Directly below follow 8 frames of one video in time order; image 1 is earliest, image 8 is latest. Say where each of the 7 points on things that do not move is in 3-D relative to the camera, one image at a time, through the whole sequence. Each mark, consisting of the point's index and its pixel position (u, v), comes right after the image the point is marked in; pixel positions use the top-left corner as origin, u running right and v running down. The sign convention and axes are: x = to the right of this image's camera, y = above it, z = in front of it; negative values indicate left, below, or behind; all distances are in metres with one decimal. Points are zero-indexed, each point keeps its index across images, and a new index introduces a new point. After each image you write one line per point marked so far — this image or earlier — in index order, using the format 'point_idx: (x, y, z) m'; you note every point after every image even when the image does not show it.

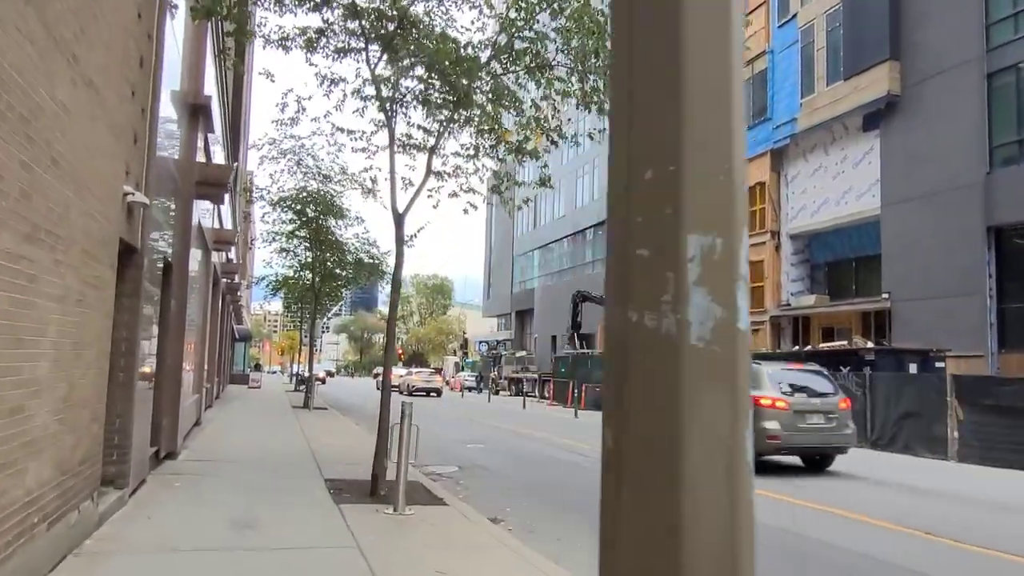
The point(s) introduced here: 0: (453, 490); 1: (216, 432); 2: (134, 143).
0: (-0.8, -2.7, +9.5) m
1: (-6.1, -3.0, +14.8) m
2: (-3.3, +1.3, +6.2) m
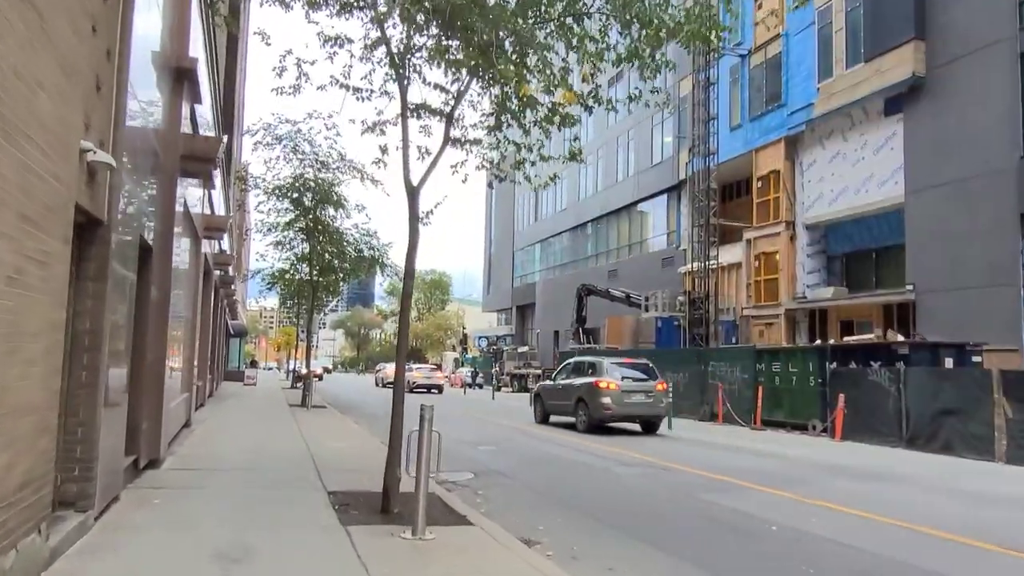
0: (-0.5, -2.5, +8.4) m
1: (-5.8, -2.8, +13.7) m
2: (-2.9, +1.4, +5.1) m
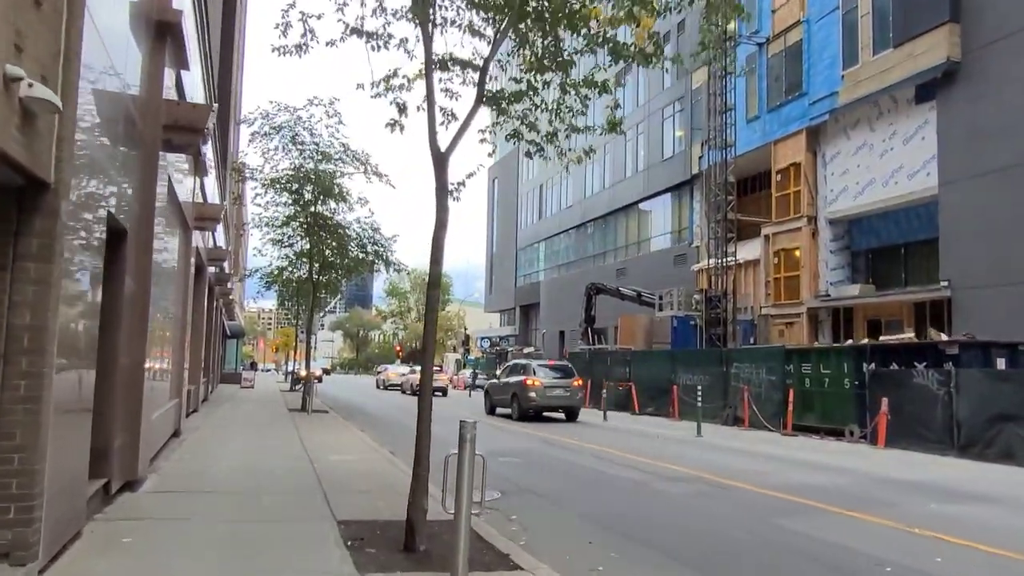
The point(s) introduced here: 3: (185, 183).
0: (-0.1, -2.4, +7.2) m
1: (-5.4, -2.7, +12.4) m
2: (-2.5, +1.5, +3.9) m
3: (-5.9, +1.9, +12.9) m
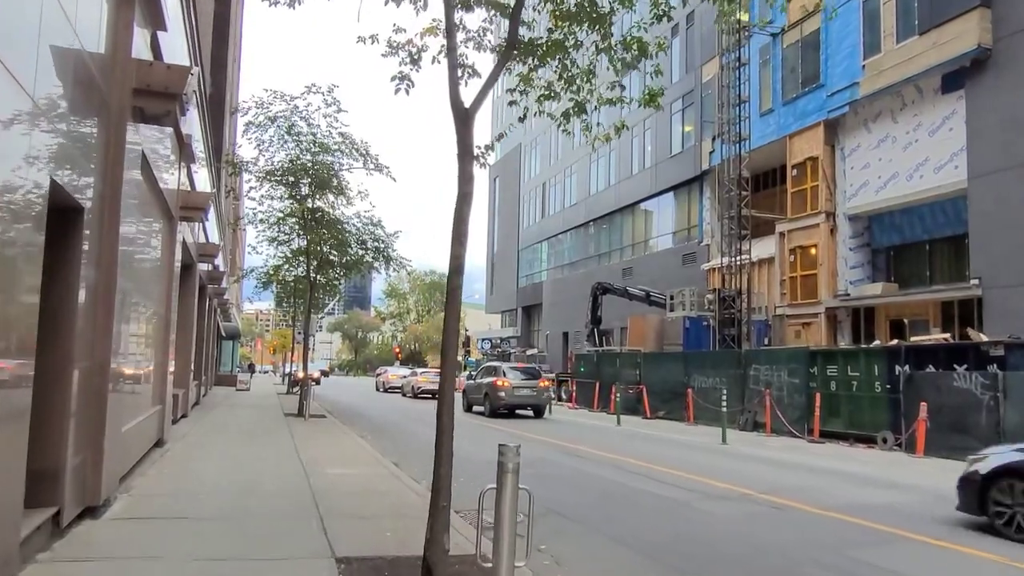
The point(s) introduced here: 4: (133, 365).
0: (+0.2, -2.3, +6.1) m
1: (-5.2, -2.6, +11.3) m
2: (-2.3, +1.6, +2.7) m
3: (-5.6, +1.9, +11.8) m
4: (-5.0, -1.0, +9.6) m
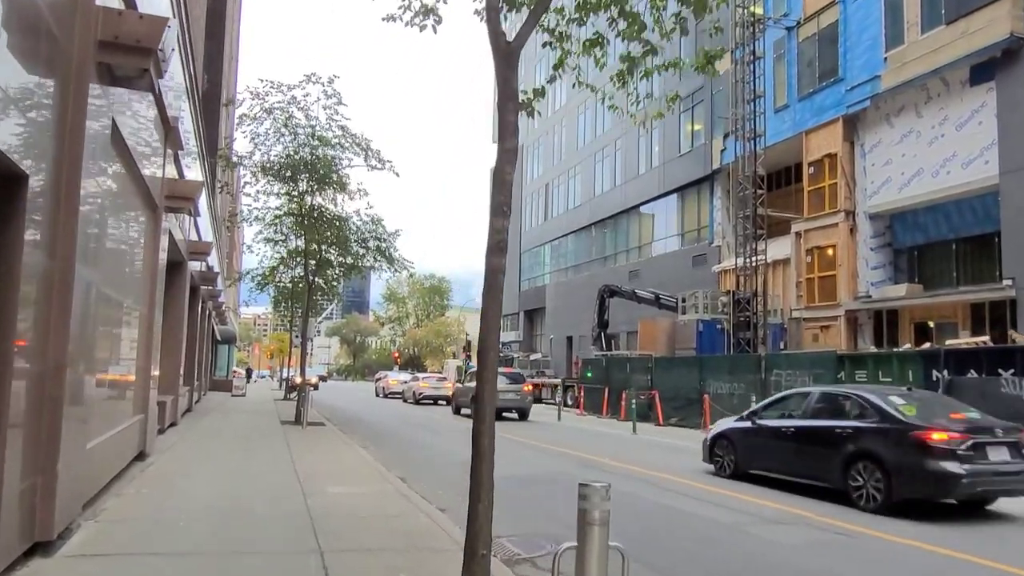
0: (+0.5, -2.2, +5.0) m
1: (-4.9, -2.6, +10.2) m
2: (-2.0, +1.7, +1.7) m
3: (-5.3, +2.0, +10.8) m
4: (-4.8, -1.0, +8.5) m
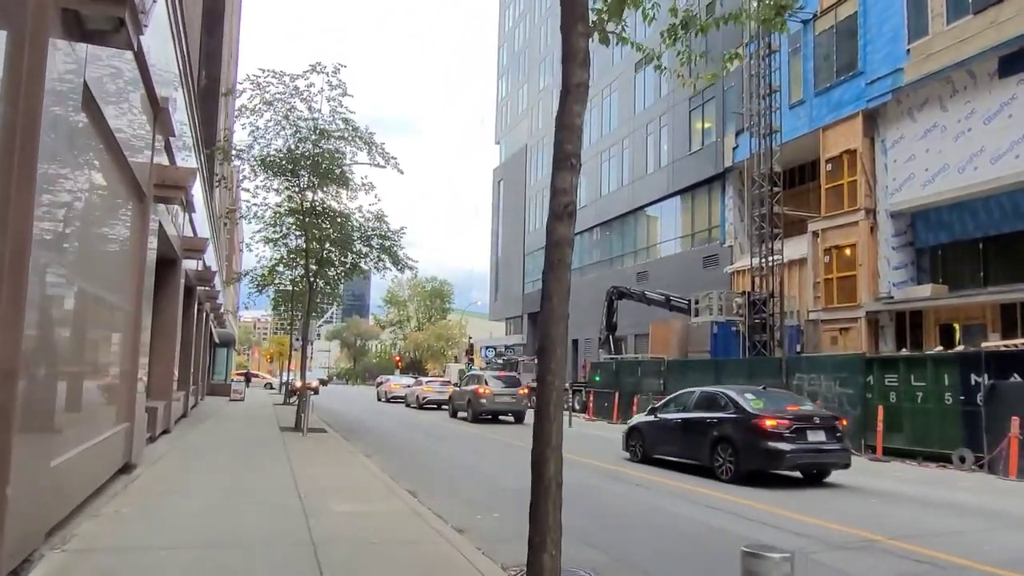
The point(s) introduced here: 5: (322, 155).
0: (+0.8, -2.1, +4.1) m
1: (-4.6, -2.5, +9.3) m
2: (-1.7, +1.8, +0.8) m
3: (-5.1, +2.0, +9.9) m
4: (-4.5, -0.9, +7.6) m
5: (-5.1, +3.5, +19.3) m
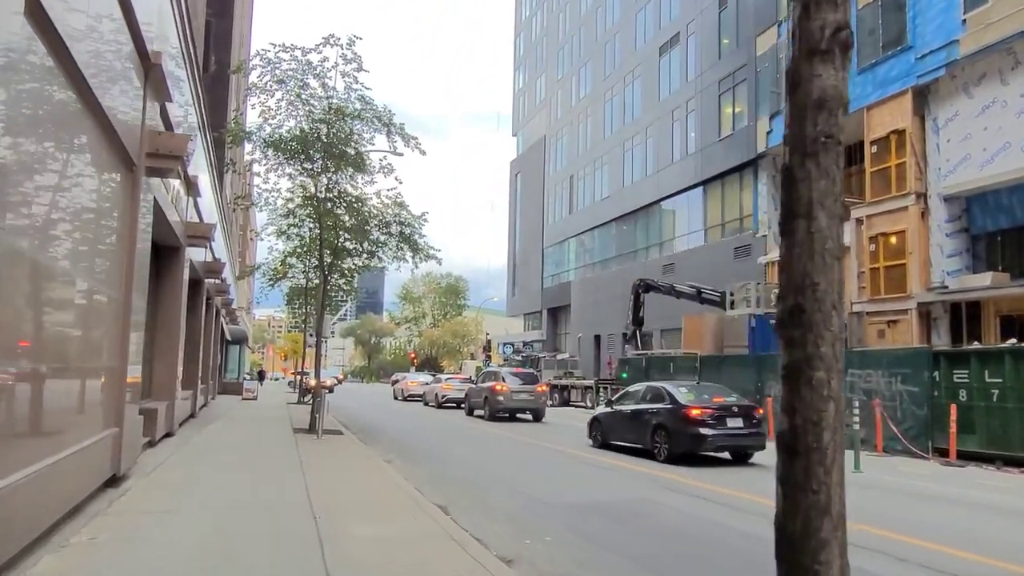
0: (+1.2, -2.0, +2.7) m
1: (-4.1, -2.3, +8.0) m
2: (-1.3, +2.0, -0.5) m
3: (-4.5, +2.2, +8.6) m
4: (-4.0, -0.7, +6.3) m
5: (-4.4, +3.8, +18.0) m
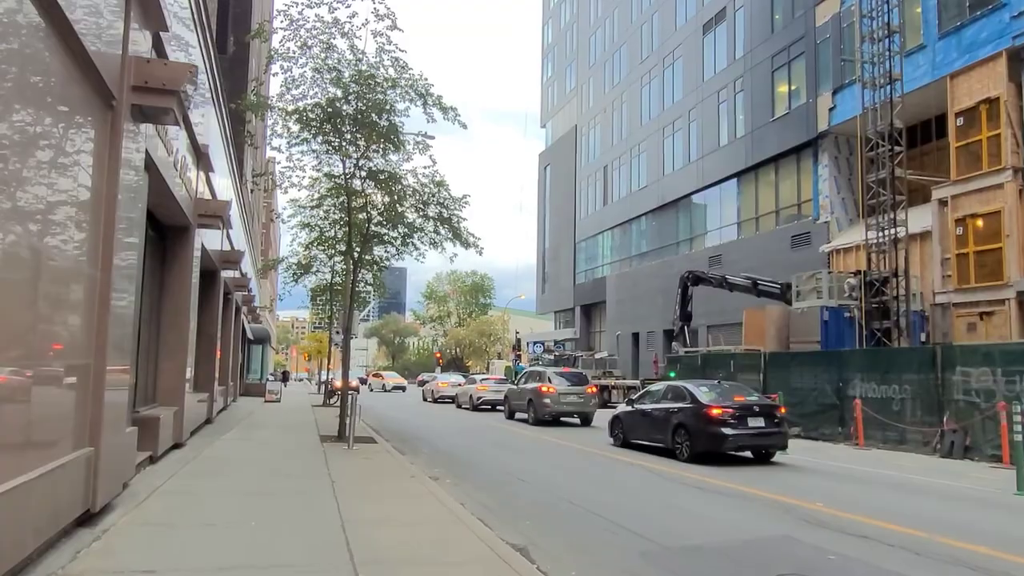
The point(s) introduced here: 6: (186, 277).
0: (+2.0, -1.7, +0.5) m
1: (-3.2, -2.1, +6.0) m
2: (-0.7, +2.2, -2.7) m
3: (-3.7, +2.4, +6.6) m
4: (-3.1, -0.5, +4.3) m
5: (-3.2, +4.0, +15.9) m
6: (-5.6, +0.2, +12.2) m
